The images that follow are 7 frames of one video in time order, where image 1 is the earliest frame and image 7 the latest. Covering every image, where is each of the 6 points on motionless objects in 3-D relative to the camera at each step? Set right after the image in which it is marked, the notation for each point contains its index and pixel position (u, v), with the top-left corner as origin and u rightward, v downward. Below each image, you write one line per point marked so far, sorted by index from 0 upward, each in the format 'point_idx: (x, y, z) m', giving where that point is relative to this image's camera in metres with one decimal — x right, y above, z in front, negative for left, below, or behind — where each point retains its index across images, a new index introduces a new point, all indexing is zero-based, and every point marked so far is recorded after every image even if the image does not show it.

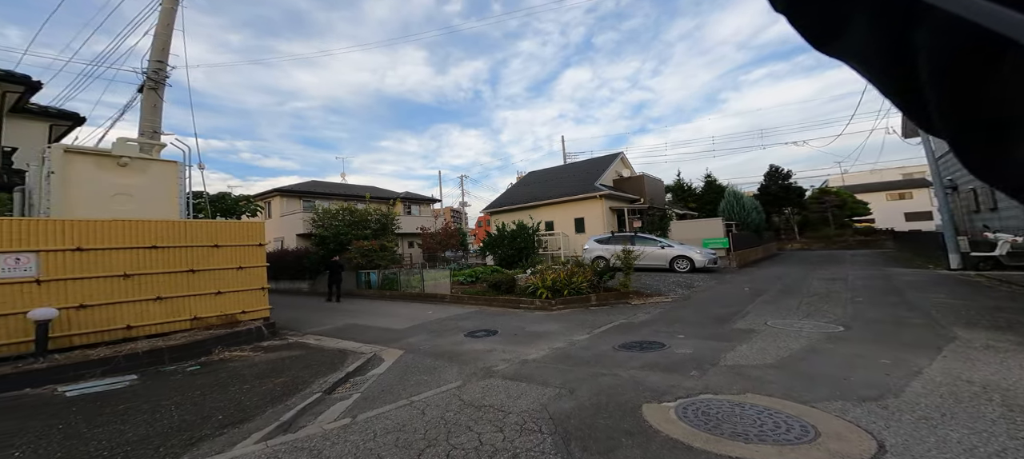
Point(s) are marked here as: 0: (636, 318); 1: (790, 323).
0: (+2.5, -1.8, +7.7) m
1: (+4.3, -1.4, +5.7) m
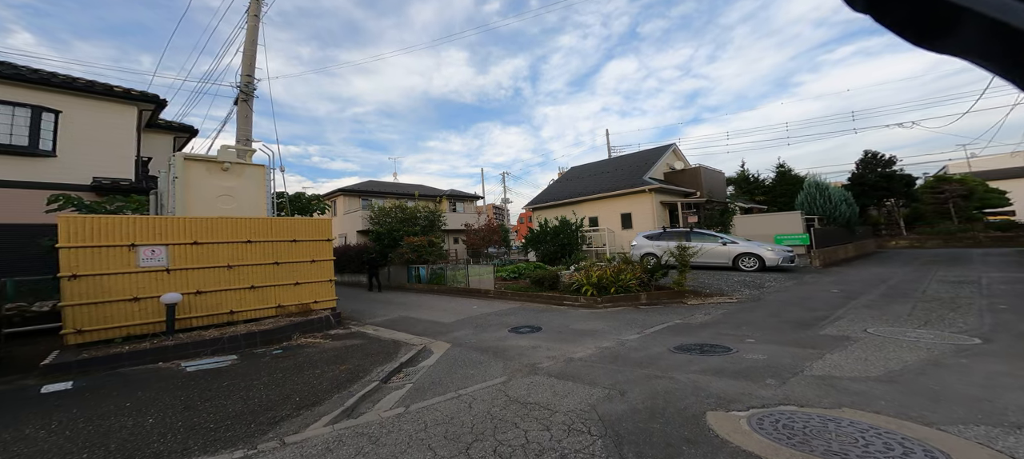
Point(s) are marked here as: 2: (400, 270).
0: (+3.5, -1.7, +7.1) m
1: (+5.0, -1.3, +4.8) m
2: (-5.1, -1.8, +17.3) m
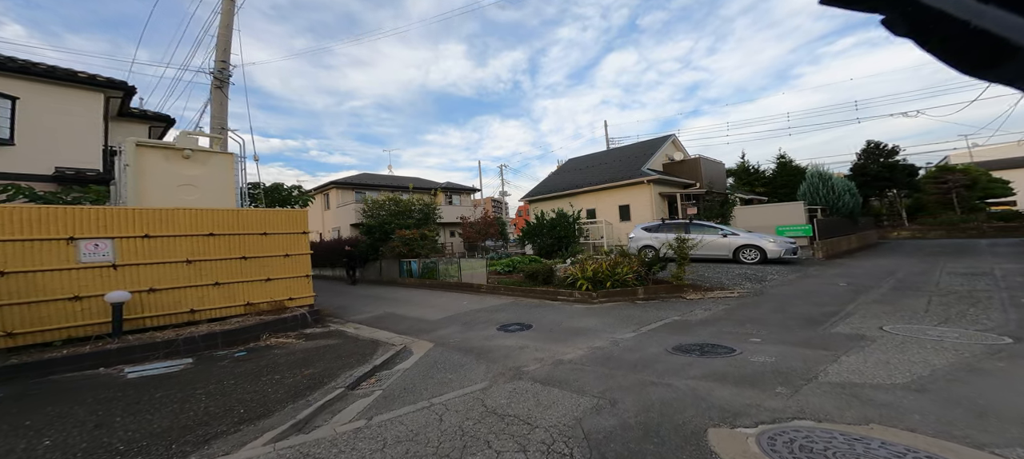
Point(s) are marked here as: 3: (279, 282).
0: (+3.3, -1.5, +6.7) m
1: (+4.8, -1.2, +4.4) m
2: (-5.3, -1.5, +16.9) m
3: (-4.0, -0.9, +6.4) m
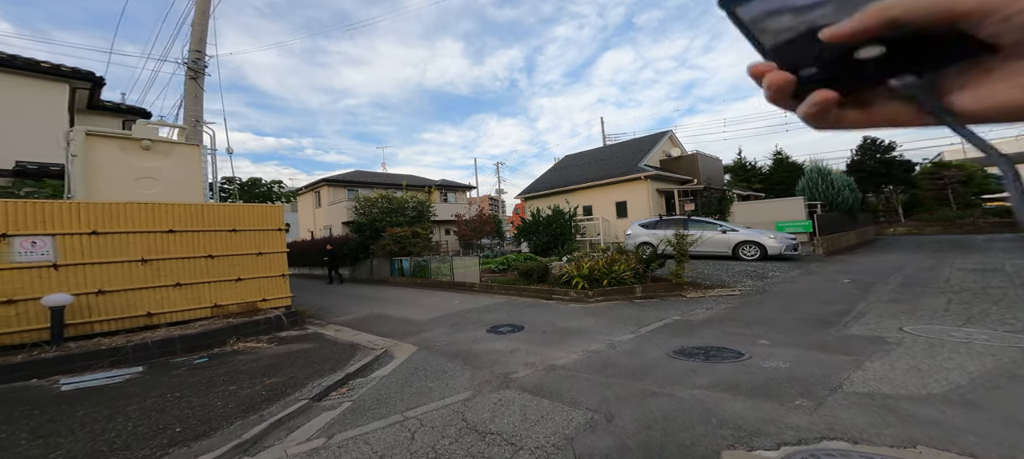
0: (+3.1, -1.4, +6.3) m
1: (+4.6, -1.1, +4.0) m
2: (-5.6, -1.4, +16.4) m
3: (-4.2, -0.8, +6.0) m
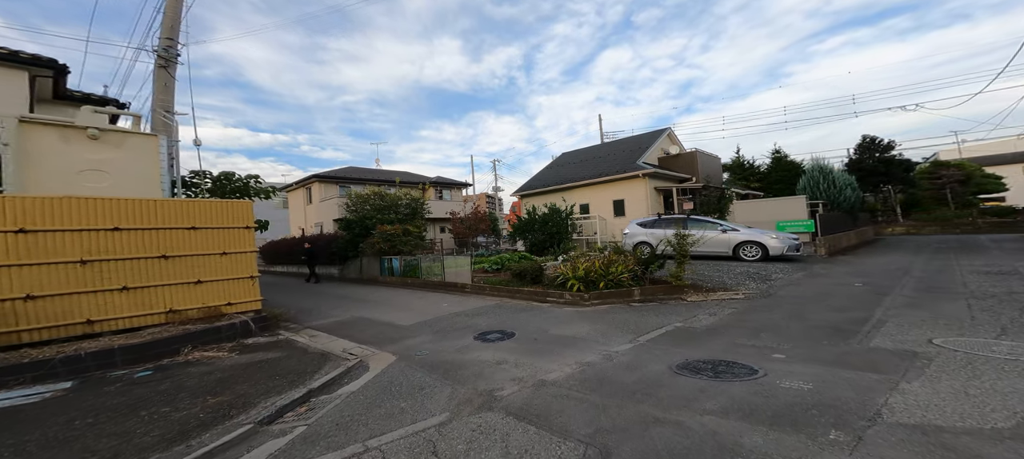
0: (+2.9, -1.4, +5.9) m
1: (+4.5, -1.1, +3.6) m
2: (-5.8, -1.3, +15.9) m
3: (-4.4, -0.8, +5.5) m
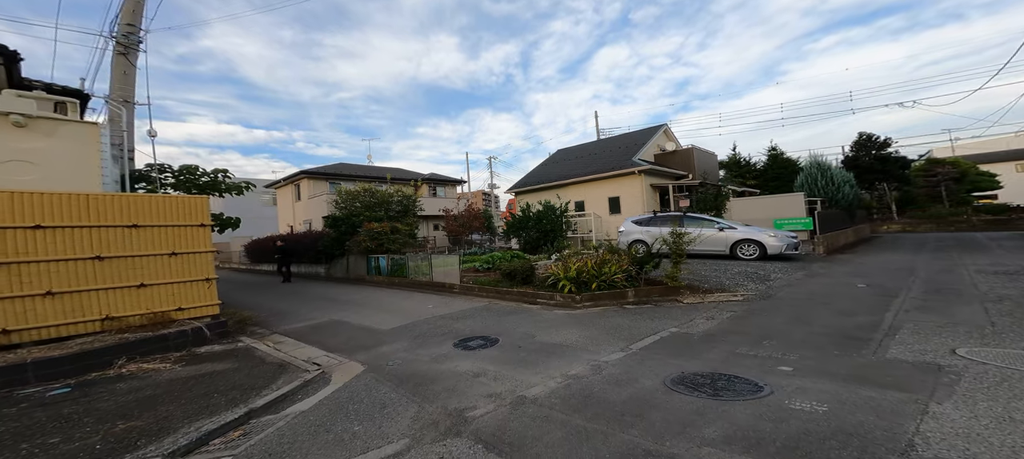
0: (+2.7, -1.4, +5.4) m
1: (+4.2, -1.1, +3.2) m
2: (-6.2, -1.2, +15.4) m
3: (-4.6, -0.8, +5.0) m
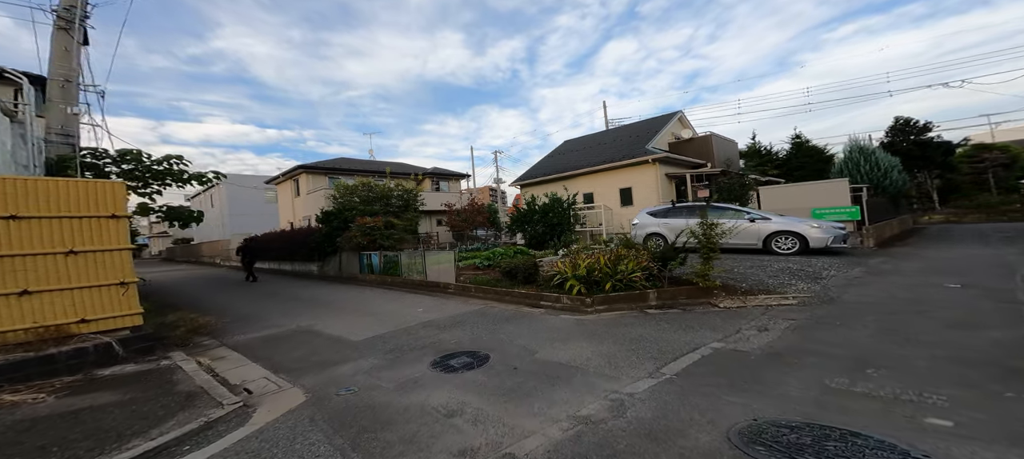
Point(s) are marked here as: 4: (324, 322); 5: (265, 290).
0: (+2.6, -1.2, +4.2) m
1: (+4.1, -0.9, +1.9) m
2: (-6.0, -1.0, +14.3) m
3: (-4.7, -0.7, +3.9) m
4: (-3.5, -1.7, +6.9) m
5: (-7.9, -1.9, +12.2) m
